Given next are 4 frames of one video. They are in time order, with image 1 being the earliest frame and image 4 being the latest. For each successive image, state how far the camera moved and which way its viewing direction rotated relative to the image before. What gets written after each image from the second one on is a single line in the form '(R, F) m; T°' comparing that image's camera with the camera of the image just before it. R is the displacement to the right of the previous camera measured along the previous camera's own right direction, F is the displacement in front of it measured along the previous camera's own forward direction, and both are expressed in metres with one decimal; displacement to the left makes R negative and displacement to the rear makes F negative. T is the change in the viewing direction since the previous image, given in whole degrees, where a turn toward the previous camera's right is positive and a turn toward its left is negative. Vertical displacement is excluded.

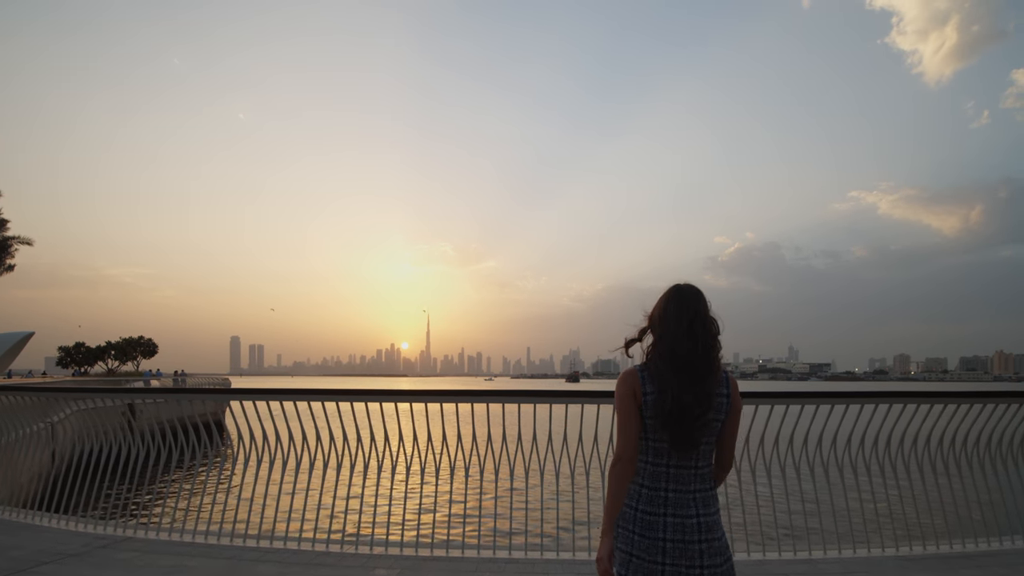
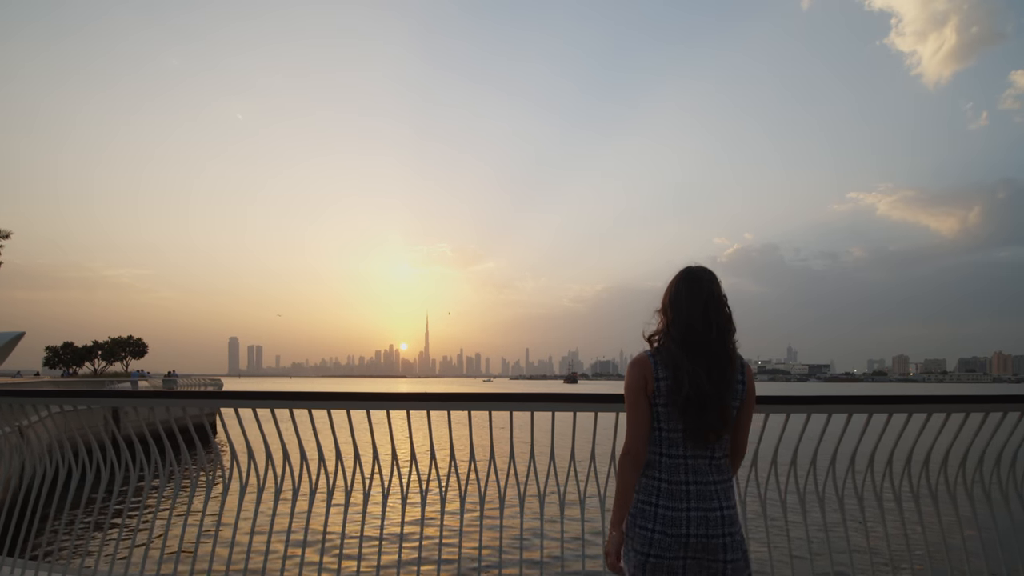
(+0.1, +1.4) m; 0°
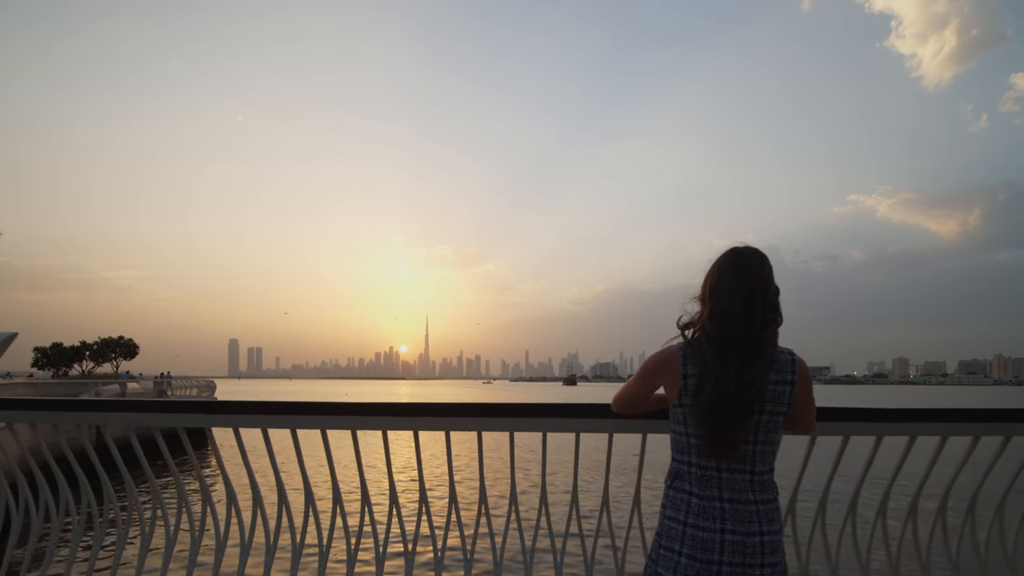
(+0.4, +0.9) m; 0°
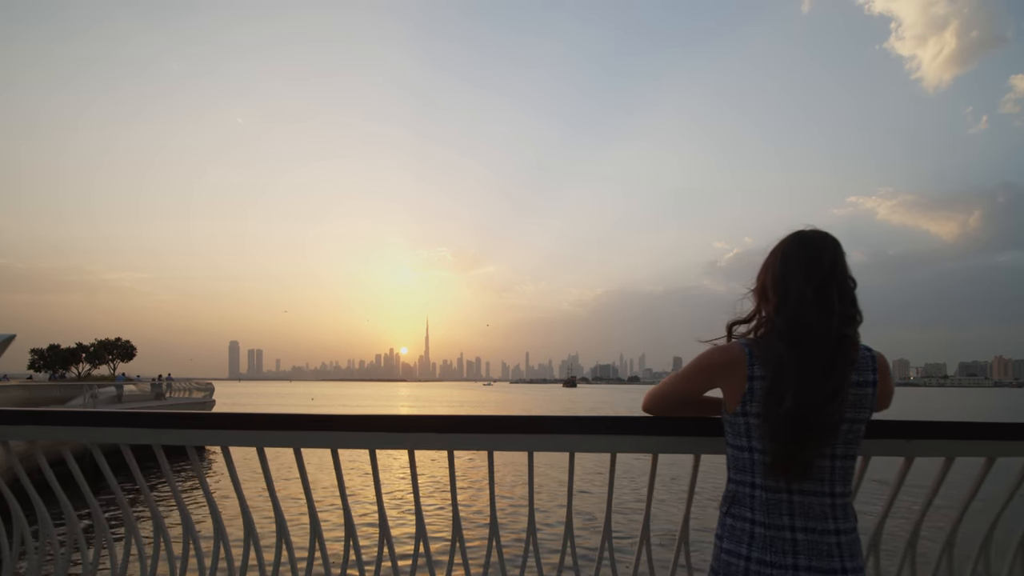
(-0.1, +0.6) m; 0°
